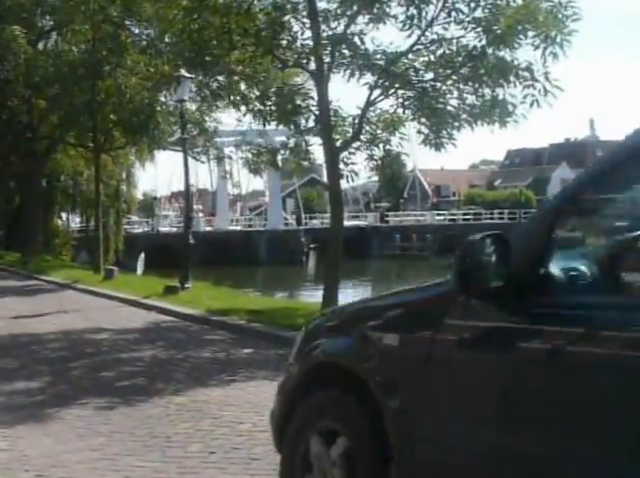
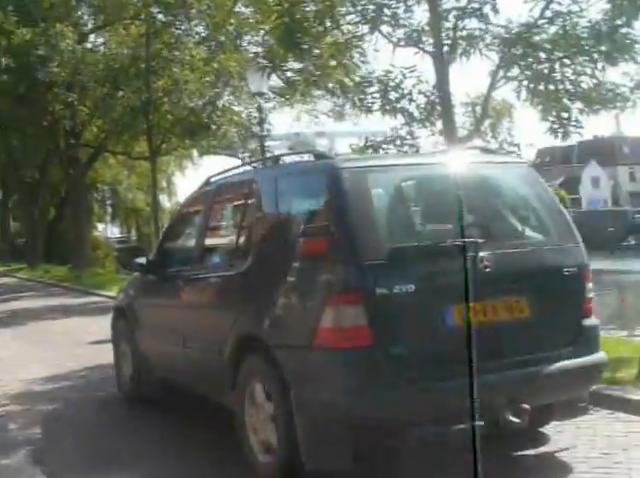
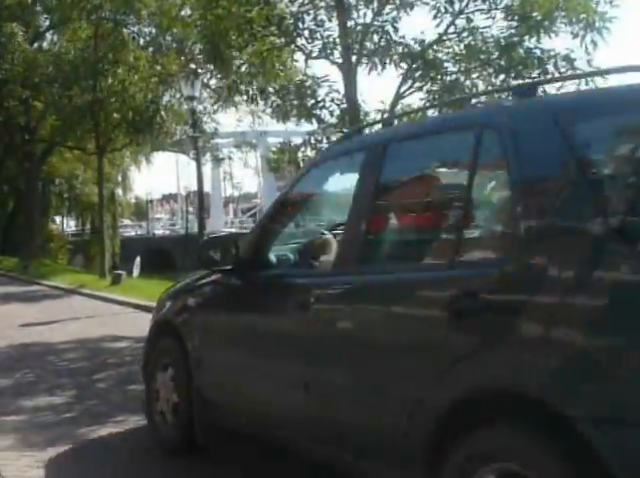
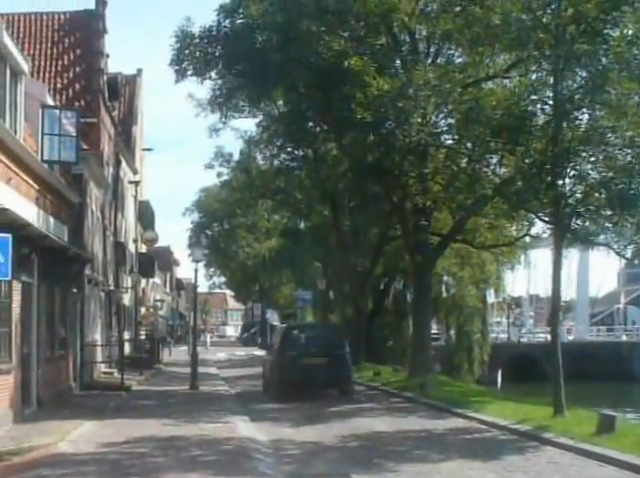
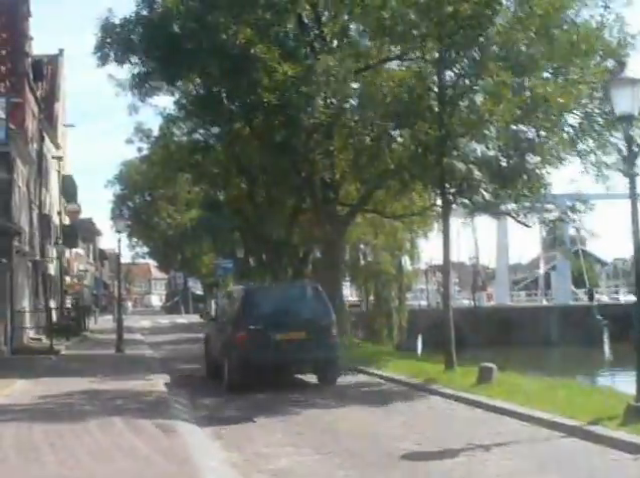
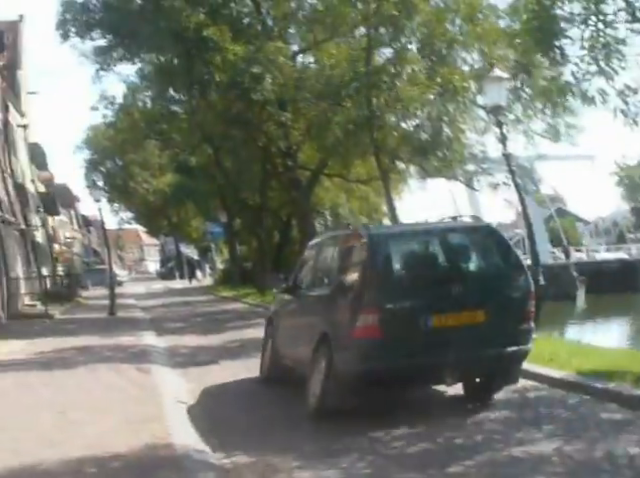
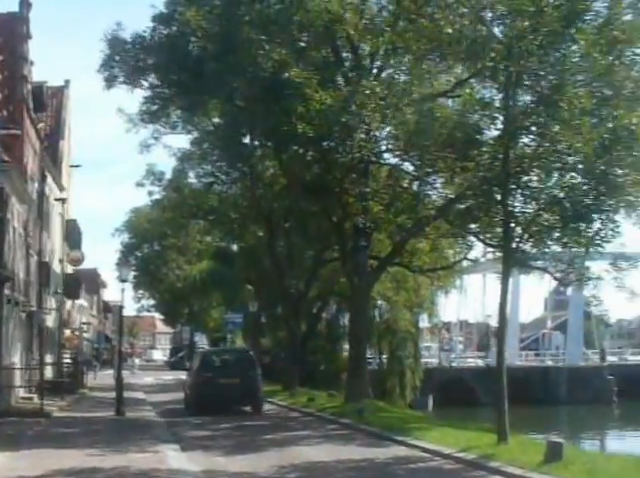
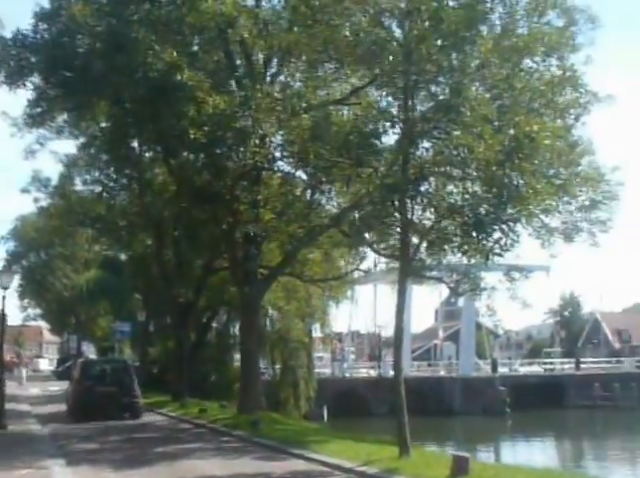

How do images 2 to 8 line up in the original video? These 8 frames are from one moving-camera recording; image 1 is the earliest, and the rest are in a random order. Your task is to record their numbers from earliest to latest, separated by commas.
3, 2, 6, 5, 4, 7, 8
